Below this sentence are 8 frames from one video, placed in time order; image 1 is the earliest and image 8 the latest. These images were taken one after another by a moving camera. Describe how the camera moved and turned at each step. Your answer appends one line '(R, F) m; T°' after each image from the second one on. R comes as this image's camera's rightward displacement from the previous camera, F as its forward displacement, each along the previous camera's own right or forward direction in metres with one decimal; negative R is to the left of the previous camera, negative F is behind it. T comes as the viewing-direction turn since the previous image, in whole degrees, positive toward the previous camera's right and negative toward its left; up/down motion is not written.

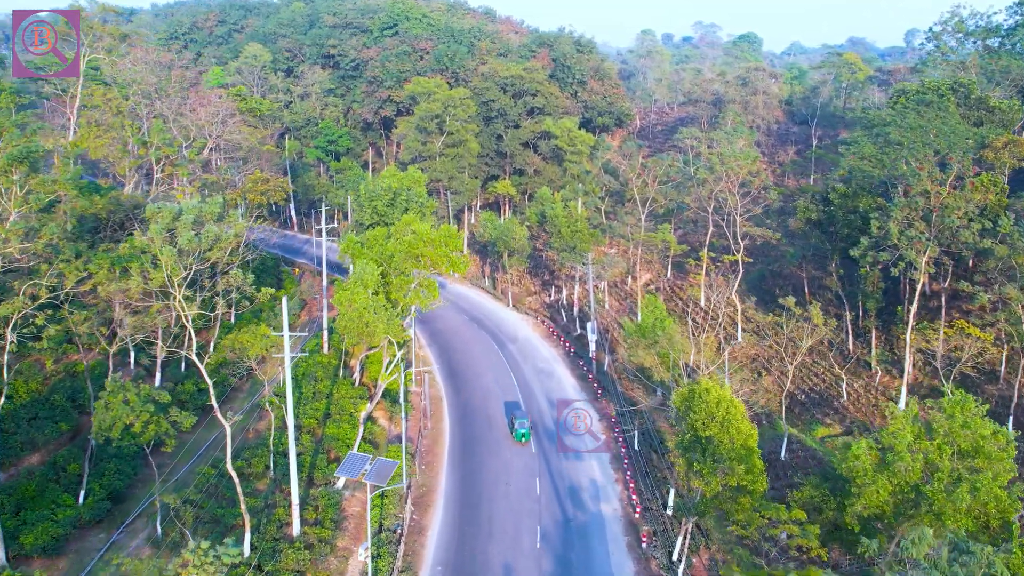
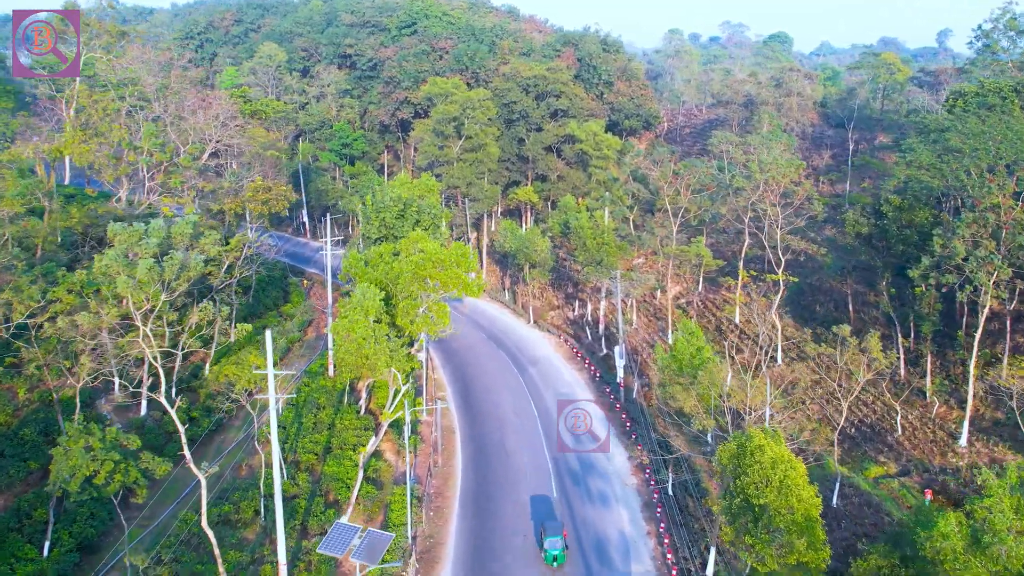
(+0.1, +2.5) m; -1°
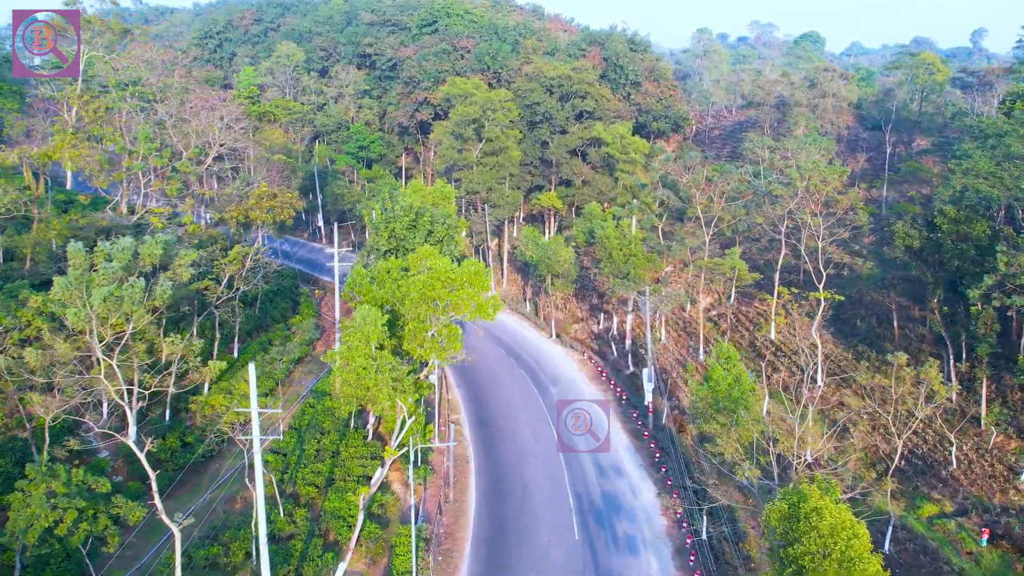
(+0.1, +2.0) m; -1°
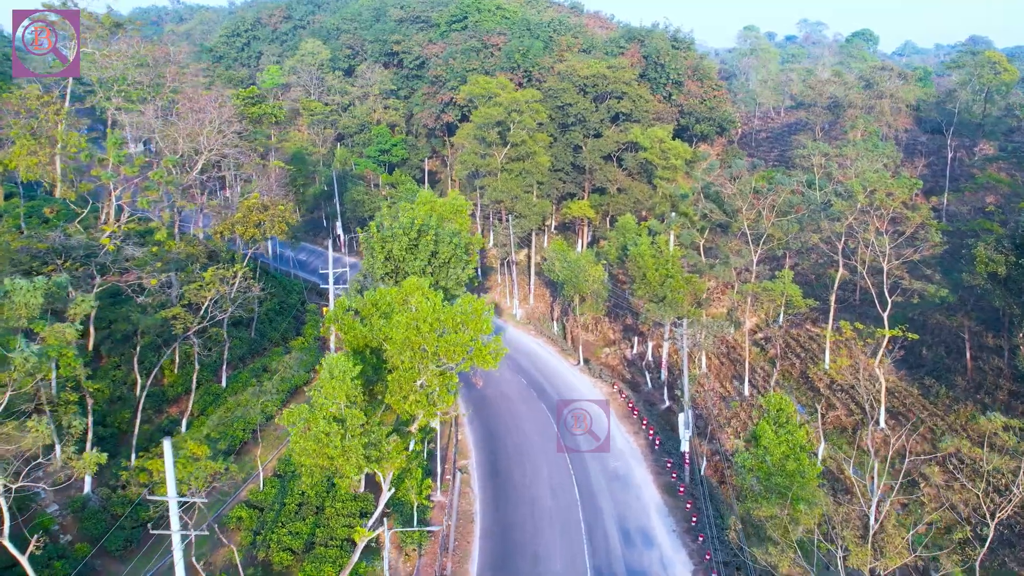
(+0.6, +3.3) m; -2°
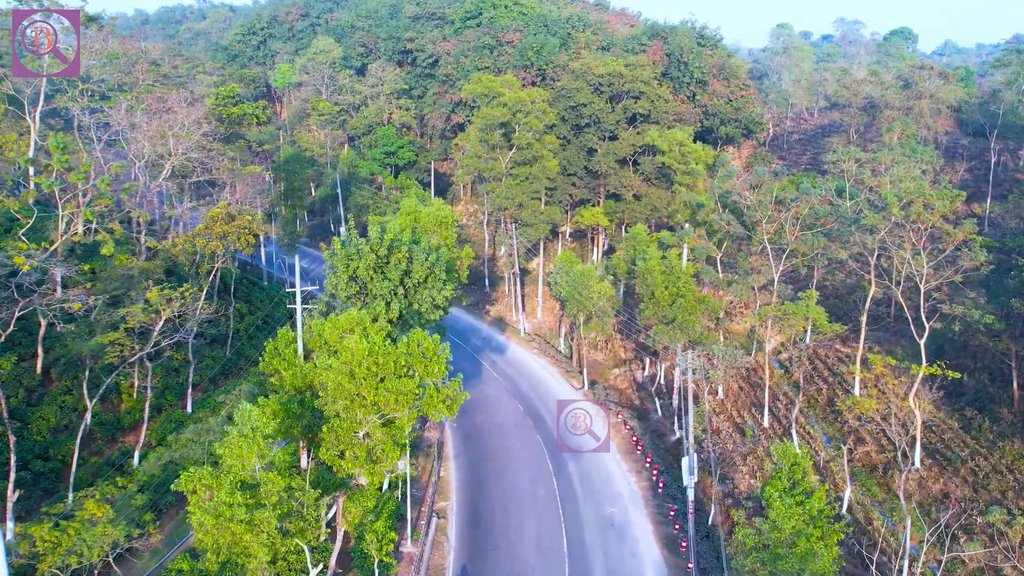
(+1.0, +2.5) m; -2°
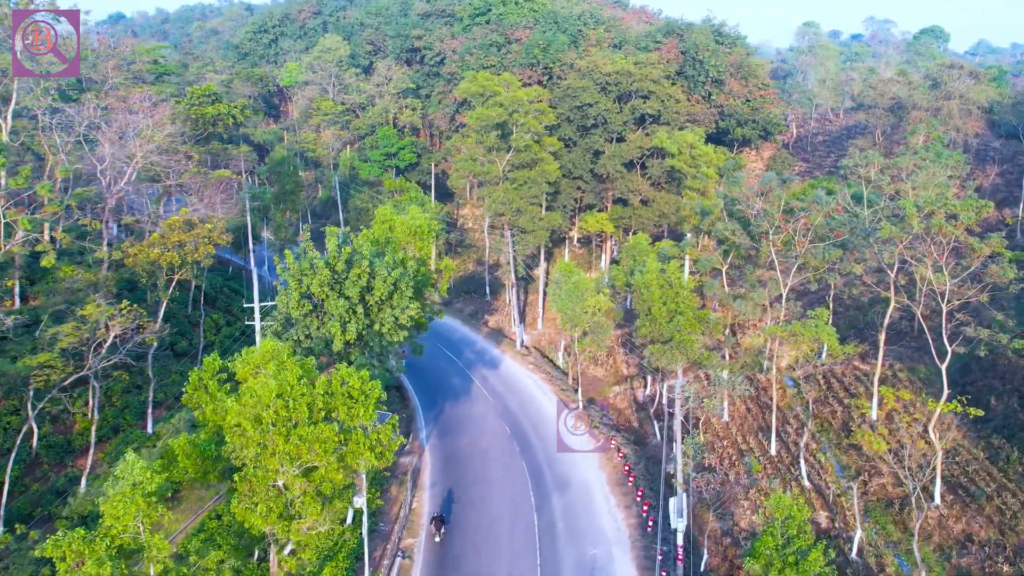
(+1.0, +1.8) m; -2°
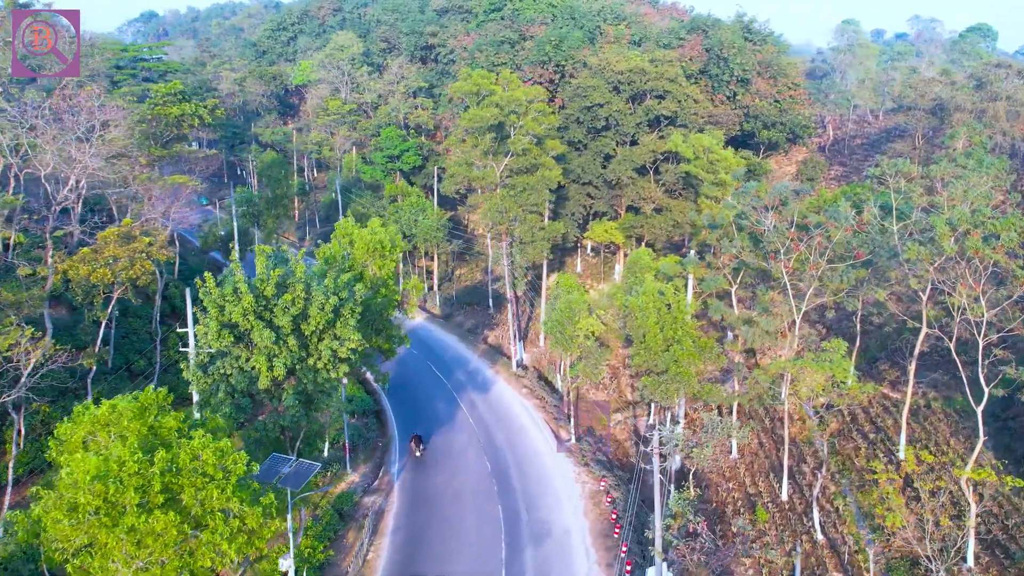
(+1.2, +2.4) m; -2°
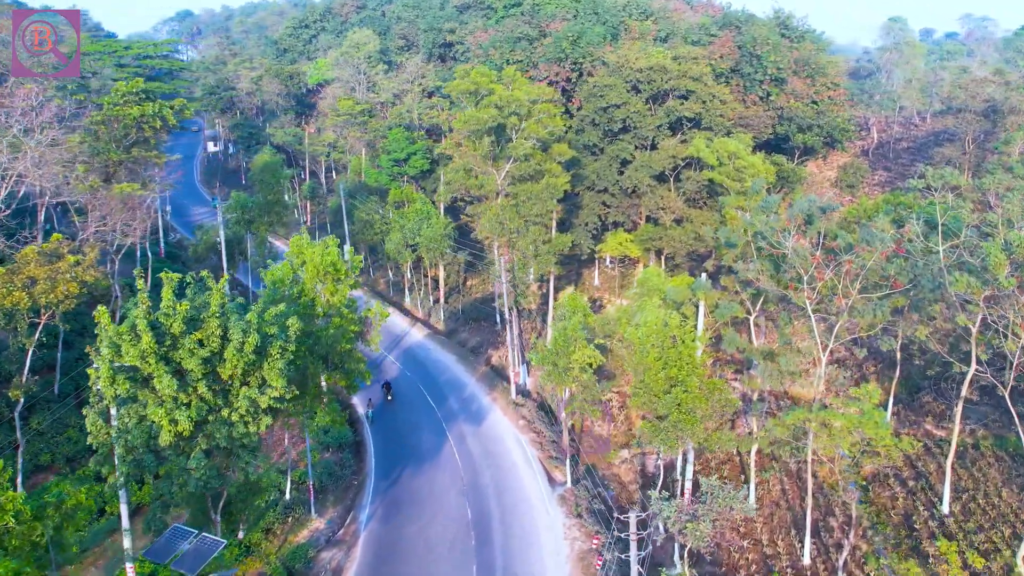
(+1.1, +2.6) m; -2°
